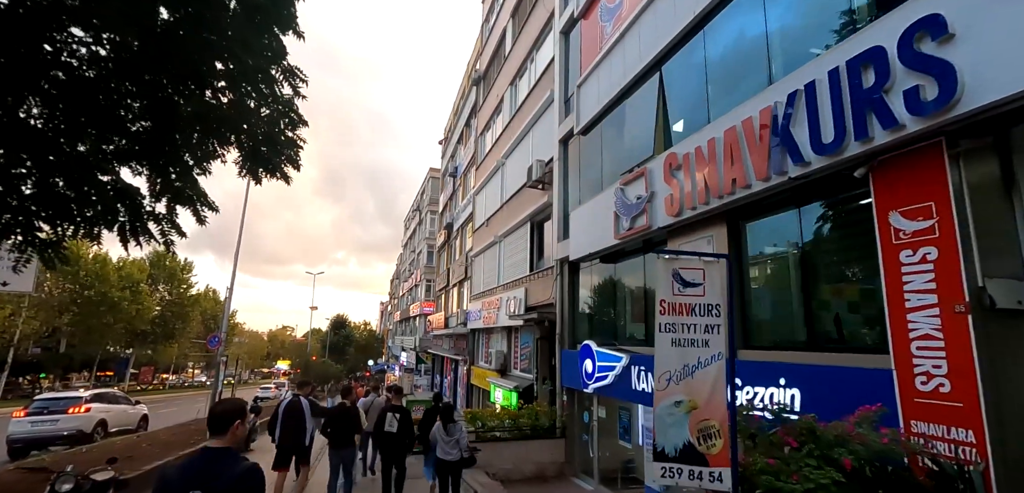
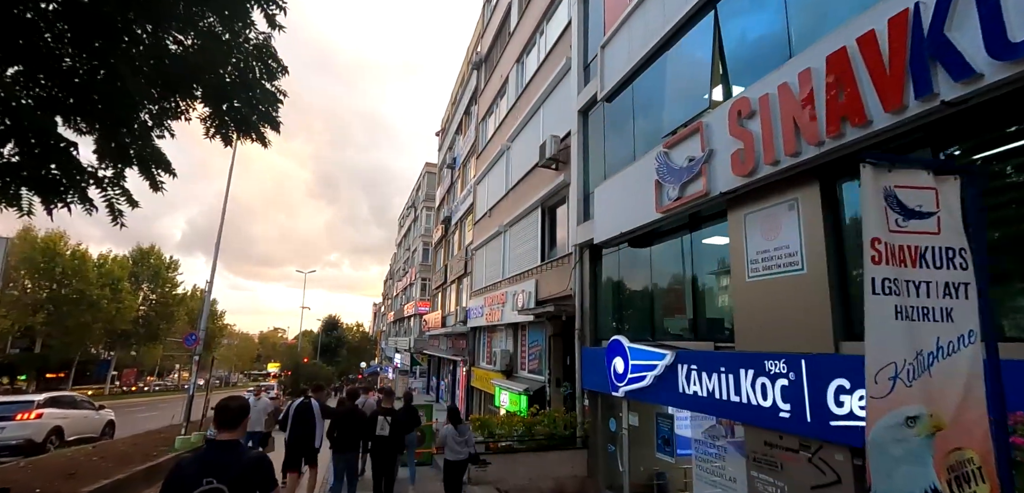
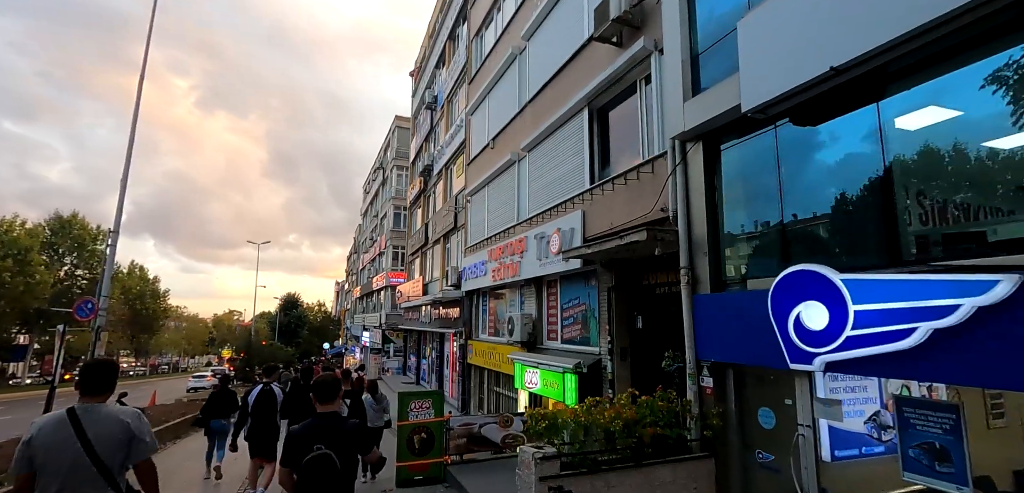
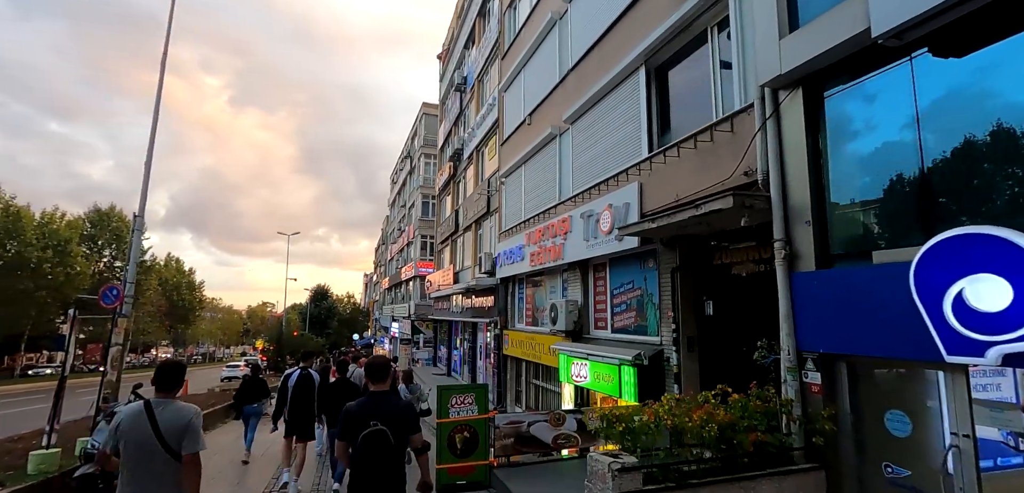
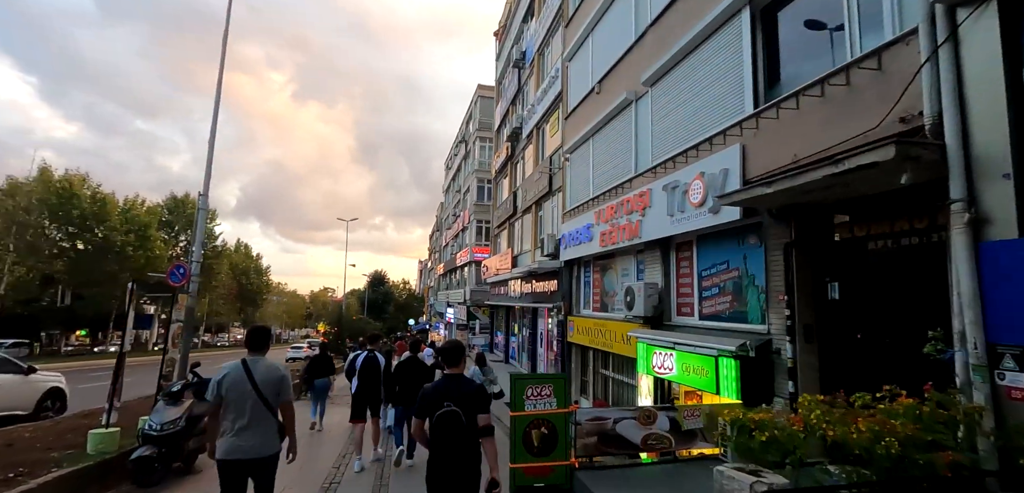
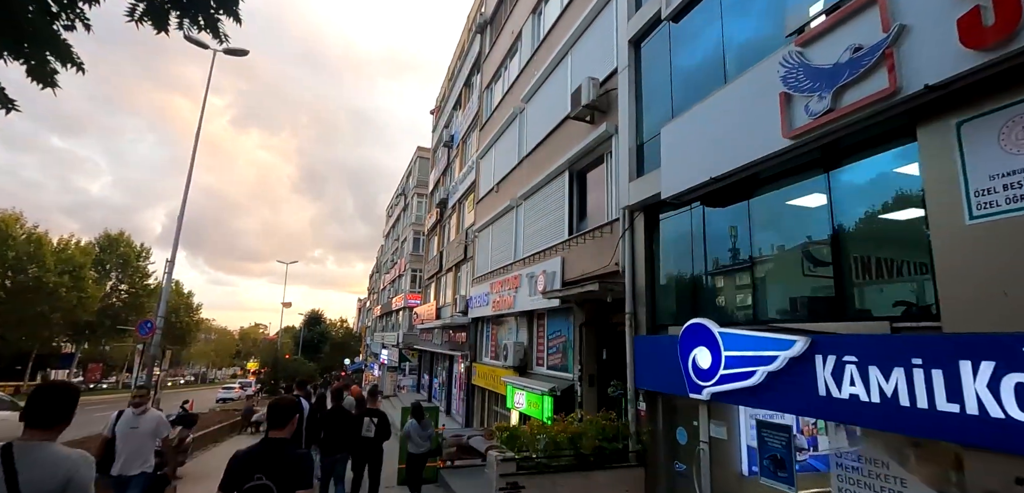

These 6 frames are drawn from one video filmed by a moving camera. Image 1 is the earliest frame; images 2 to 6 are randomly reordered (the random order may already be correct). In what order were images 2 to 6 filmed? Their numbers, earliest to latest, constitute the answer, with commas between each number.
2, 6, 3, 4, 5
